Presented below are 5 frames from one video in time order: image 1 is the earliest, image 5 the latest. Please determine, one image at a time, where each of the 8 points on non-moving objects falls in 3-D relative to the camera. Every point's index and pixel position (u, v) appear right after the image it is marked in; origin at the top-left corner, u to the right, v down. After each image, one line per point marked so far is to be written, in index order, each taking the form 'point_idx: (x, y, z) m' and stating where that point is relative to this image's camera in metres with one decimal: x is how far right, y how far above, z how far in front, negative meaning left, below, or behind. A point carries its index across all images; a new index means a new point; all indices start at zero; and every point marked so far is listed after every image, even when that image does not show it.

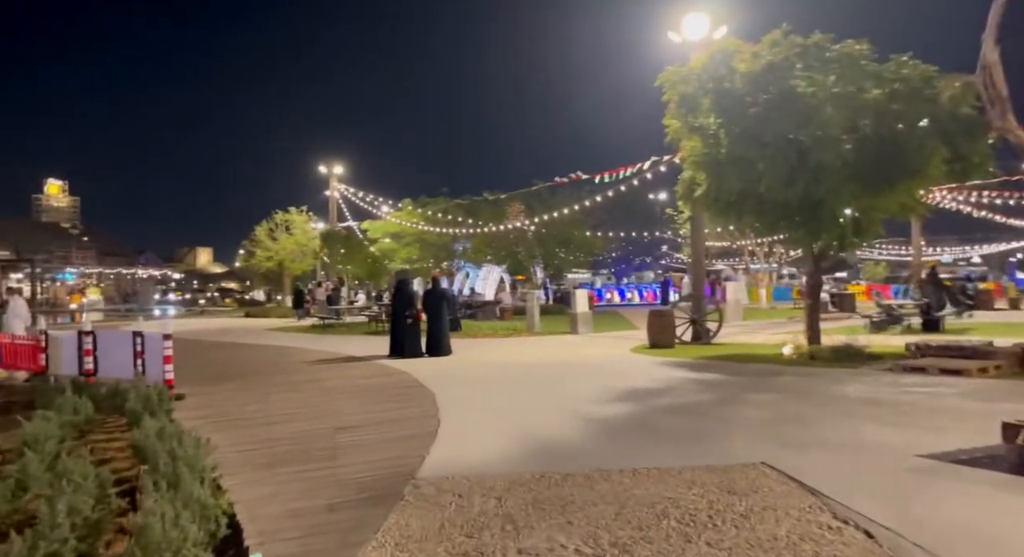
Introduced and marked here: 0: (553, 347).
0: (+1.0, -1.8, +18.1) m
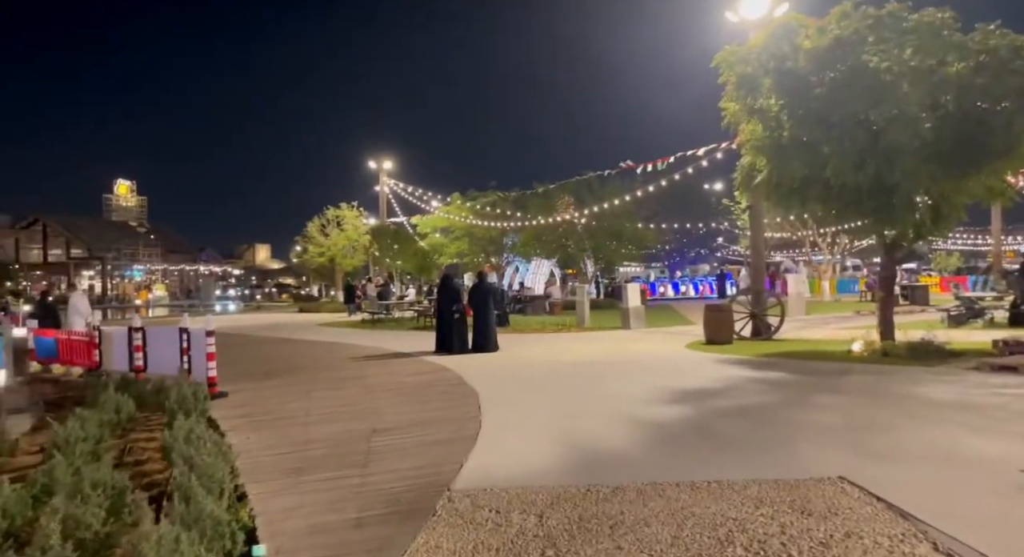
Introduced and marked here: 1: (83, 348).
0: (+2.3, -1.7, +17.5) m
1: (-9.1, -1.5, +14.5) m
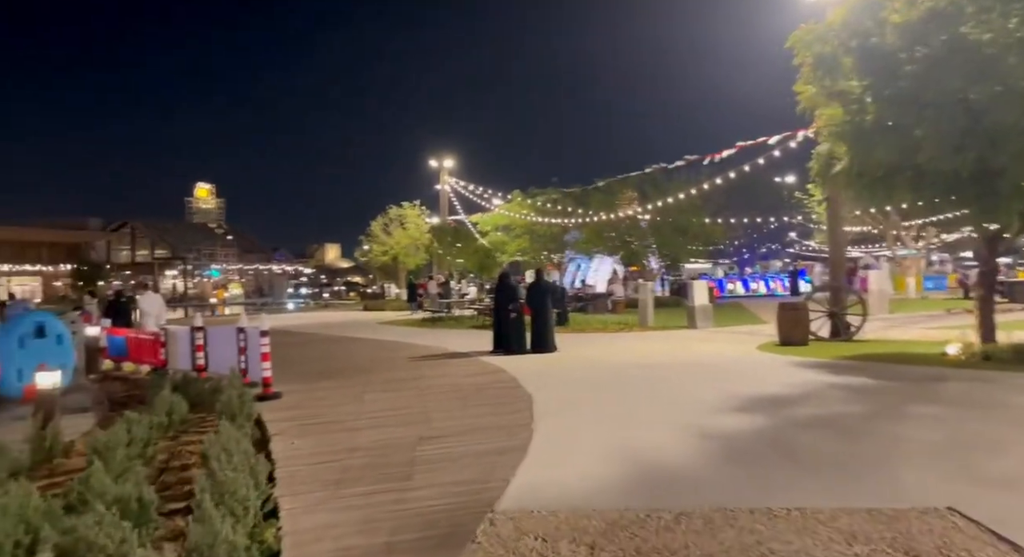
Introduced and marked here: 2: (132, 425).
0: (+3.8, -1.6, +16.7) m
1: (-7.8, -1.5, +14.8) m
2: (-4.1, -1.6, +7.4) m
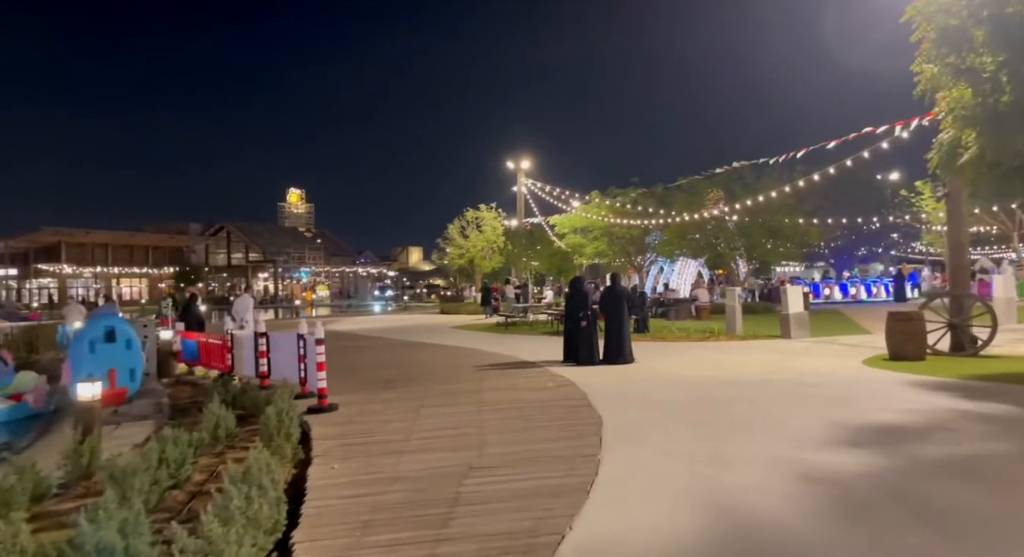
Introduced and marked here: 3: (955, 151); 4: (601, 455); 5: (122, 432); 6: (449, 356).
0: (+5.5, -1.7, +15.2) m
1: (-6.3, -1.6, +14.7) m
2: (-3.5, -1.7, +6.9) m
3: (+7.2, +2.1, +11.2) m
4: (+0.9, -1.7, +6.7) m
5: (-5.7, -2.2, +9.9) m
6: (-1.6, -2.0, +17.3) m
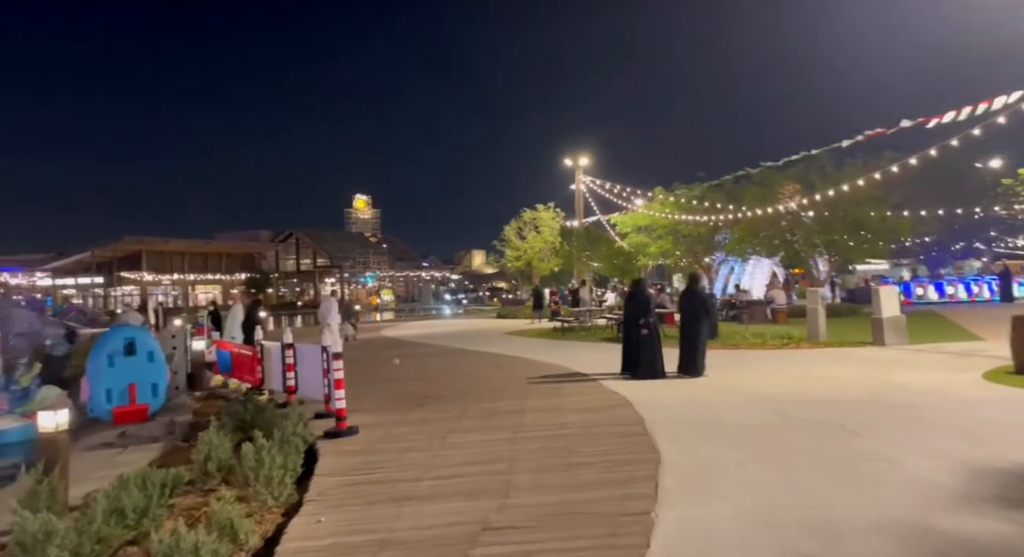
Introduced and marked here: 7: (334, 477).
0: (+6.5, -1.7, +13.2) m
1: (-5.3, -1.7, +13.8) m
2: (-3.2, -1.7, +5.7) m
3: (+7.8, +2.1, +9.1) m
4: (+1.1, -1.7, +5.1) m
5: (-5.1, -2.3, +9.0) m
6: (-0.3, -2.1, +16.0) m
7: (-1.8, -2.0, +6.8) m
